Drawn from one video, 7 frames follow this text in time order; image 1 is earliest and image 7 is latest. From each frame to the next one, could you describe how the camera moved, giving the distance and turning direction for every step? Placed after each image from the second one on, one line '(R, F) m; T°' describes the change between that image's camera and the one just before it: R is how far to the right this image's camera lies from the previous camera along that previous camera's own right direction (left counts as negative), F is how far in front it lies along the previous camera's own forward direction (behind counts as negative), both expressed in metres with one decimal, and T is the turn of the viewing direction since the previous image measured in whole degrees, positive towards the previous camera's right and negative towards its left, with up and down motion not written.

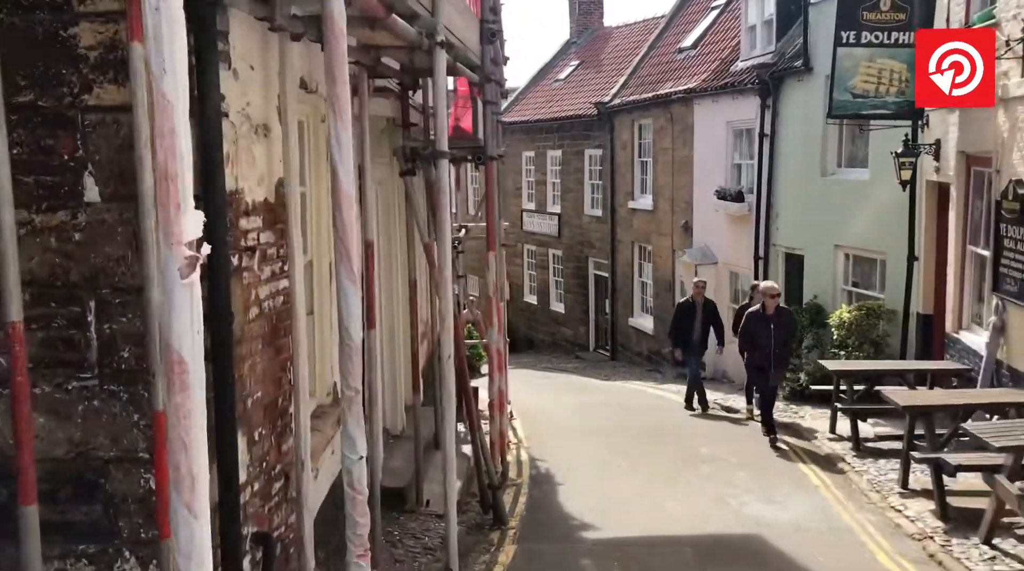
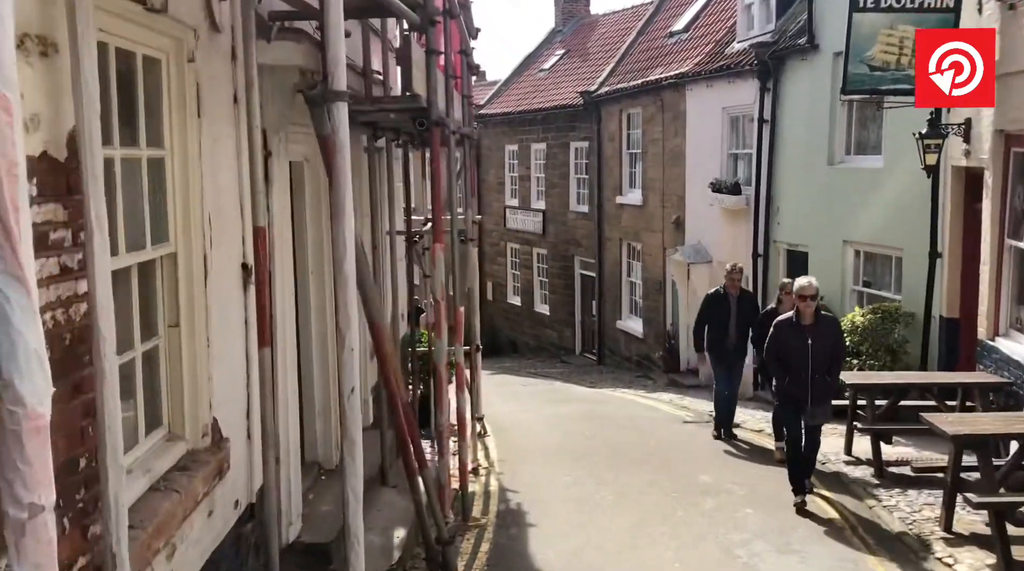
(+0.2, +1.4) m; +1°
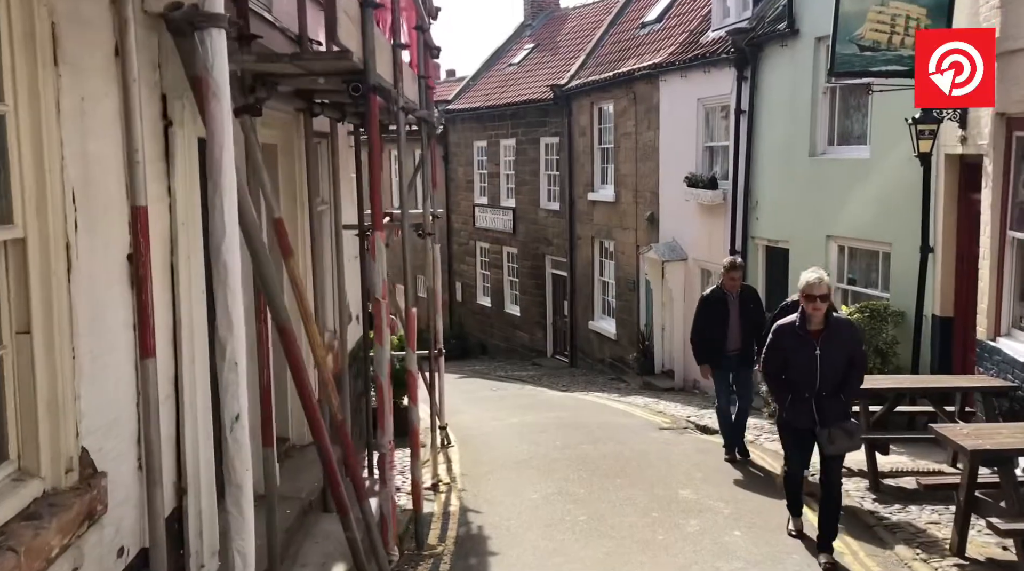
(+0.1, +0.8) m; +2°
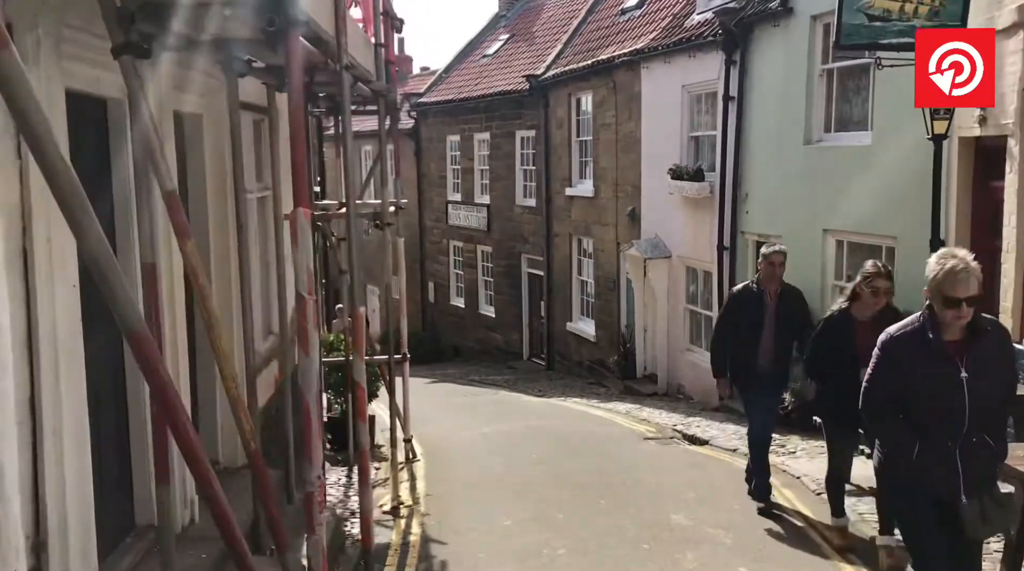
(+0.1, +1.0) m; +1°
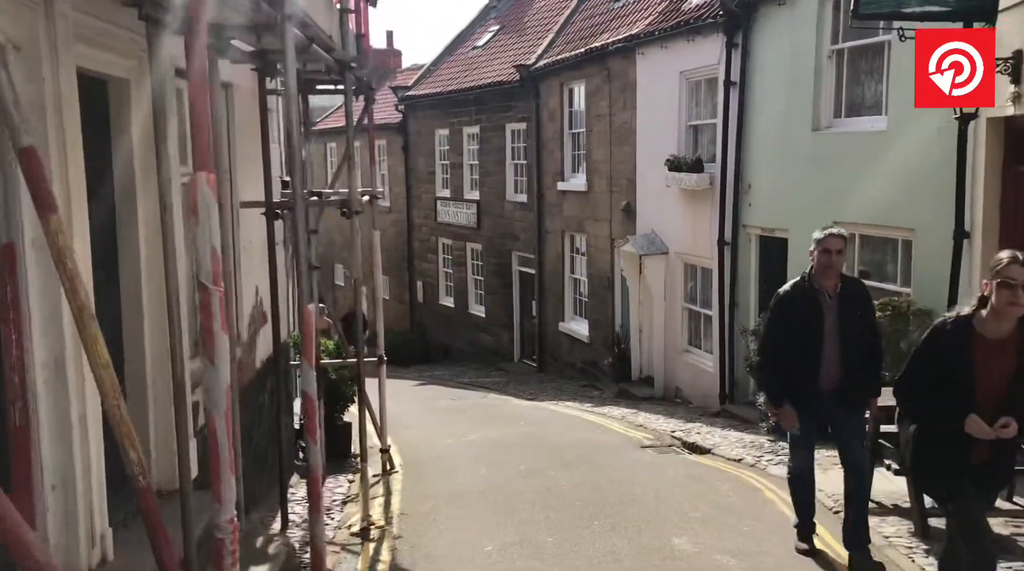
(+0.1, +0.8) m; 0°
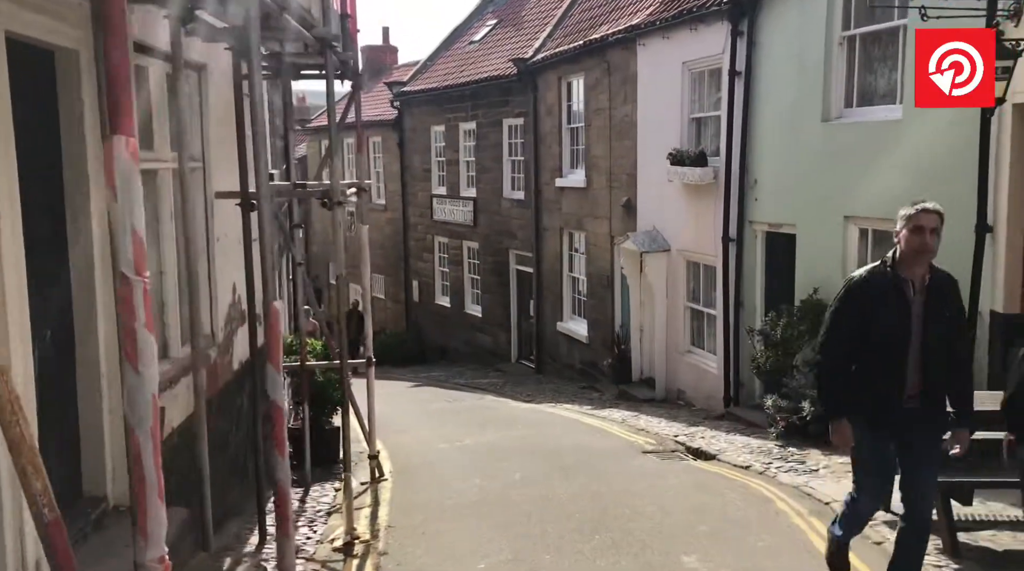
(0.0, +0.5) m; 0°
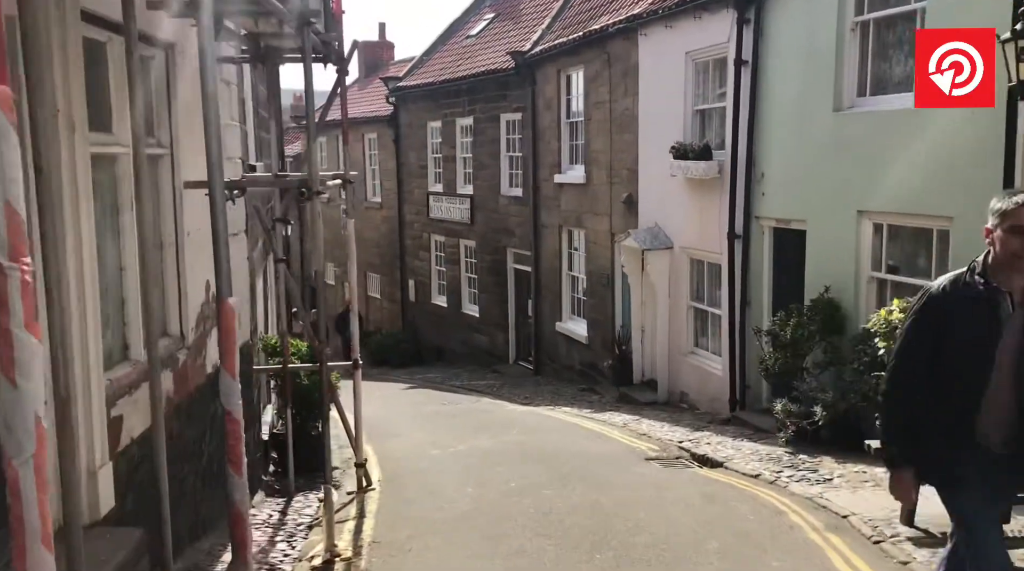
(0.0, +0.5) m; 0°
